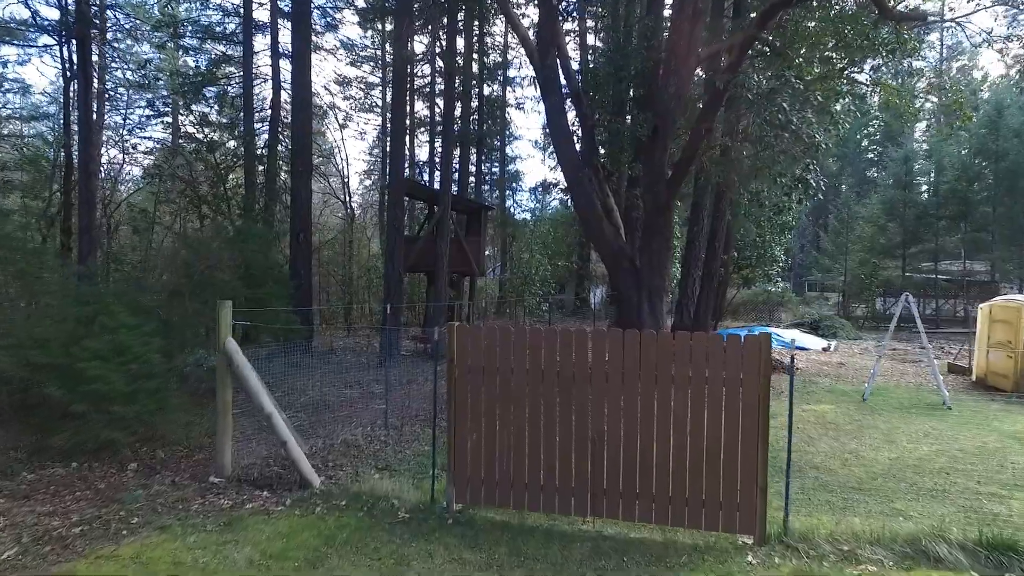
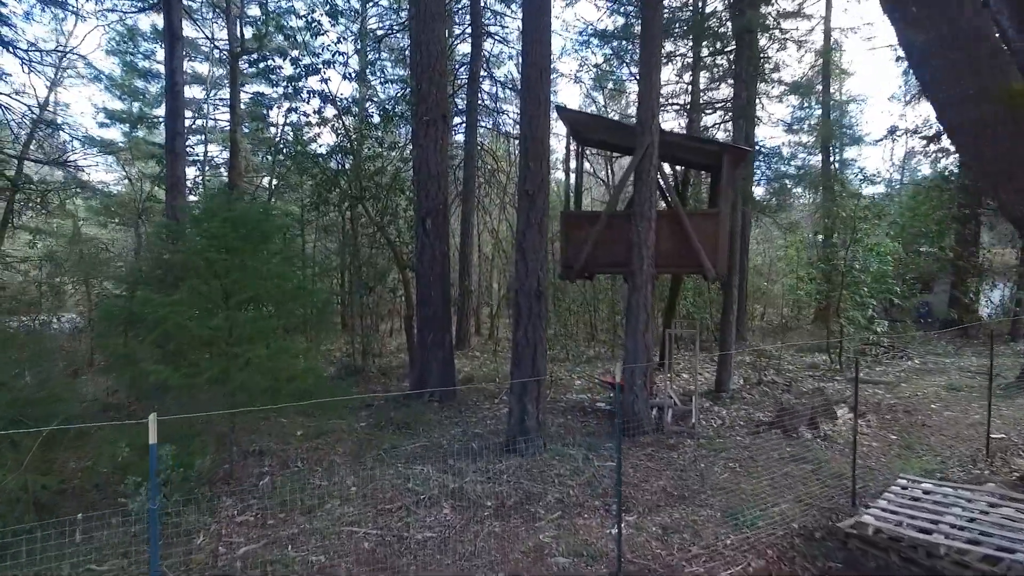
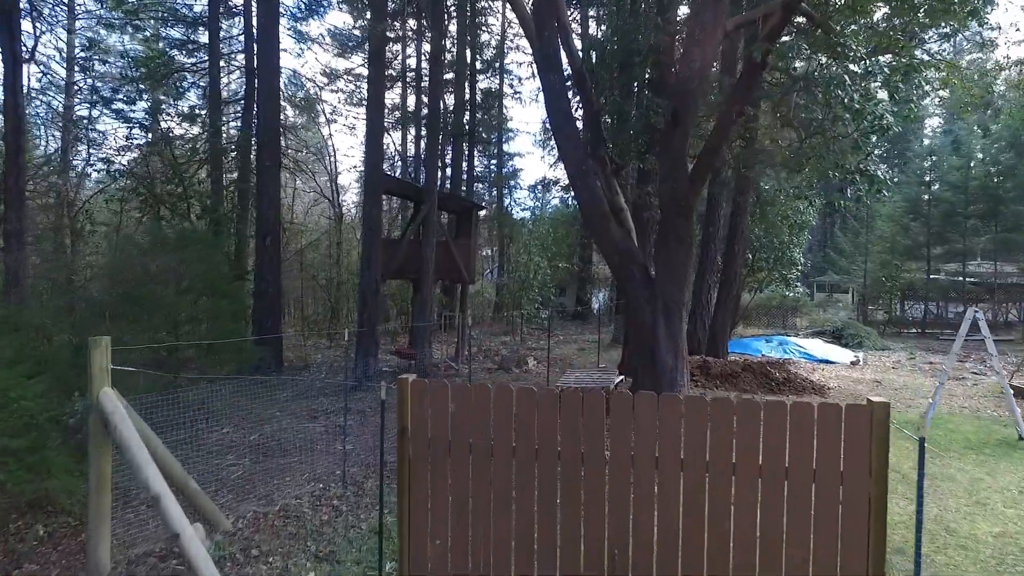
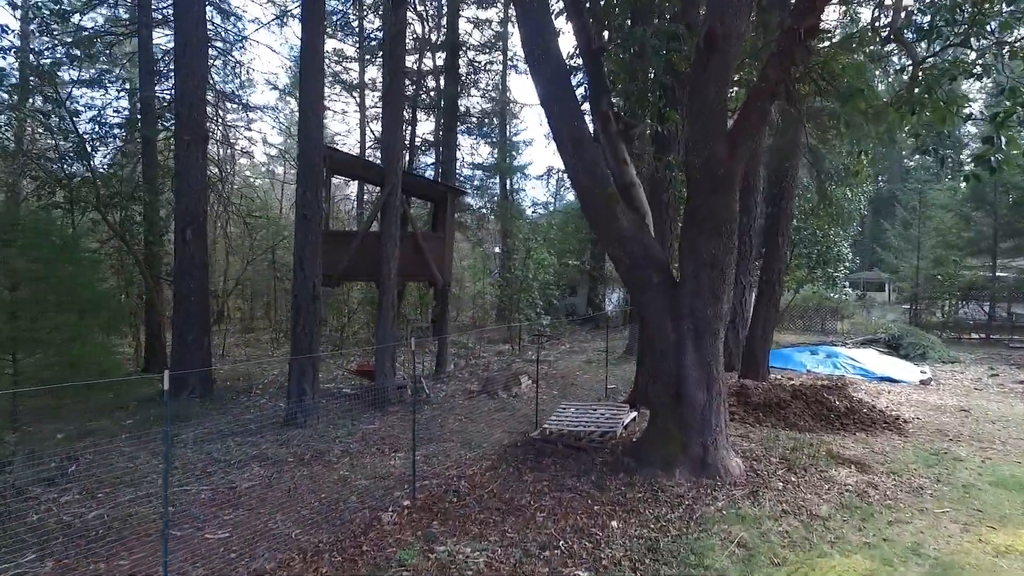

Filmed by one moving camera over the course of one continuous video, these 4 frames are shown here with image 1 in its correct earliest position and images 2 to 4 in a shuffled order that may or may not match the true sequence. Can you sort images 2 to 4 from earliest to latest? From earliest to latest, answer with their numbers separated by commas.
3, 4, 2
